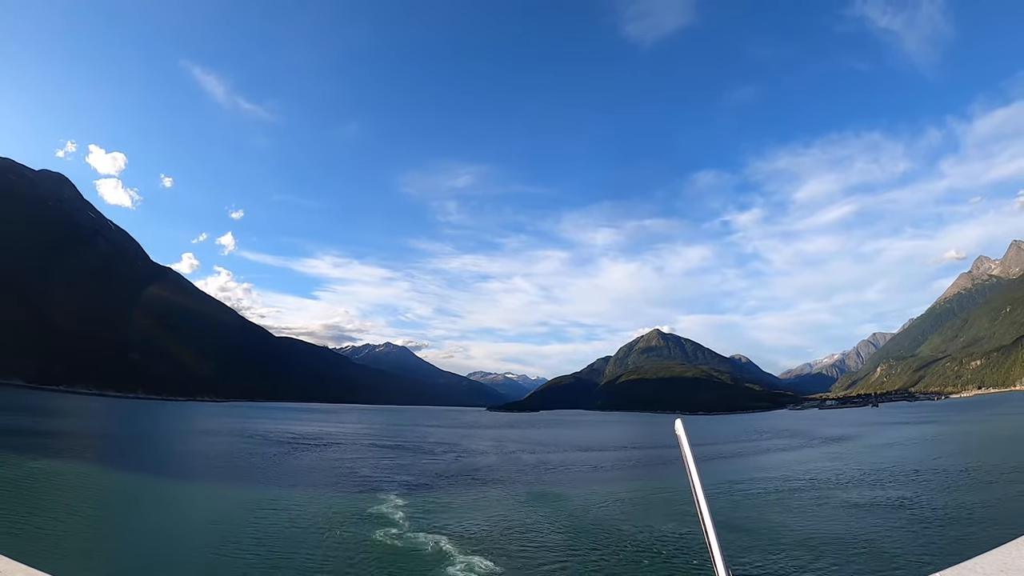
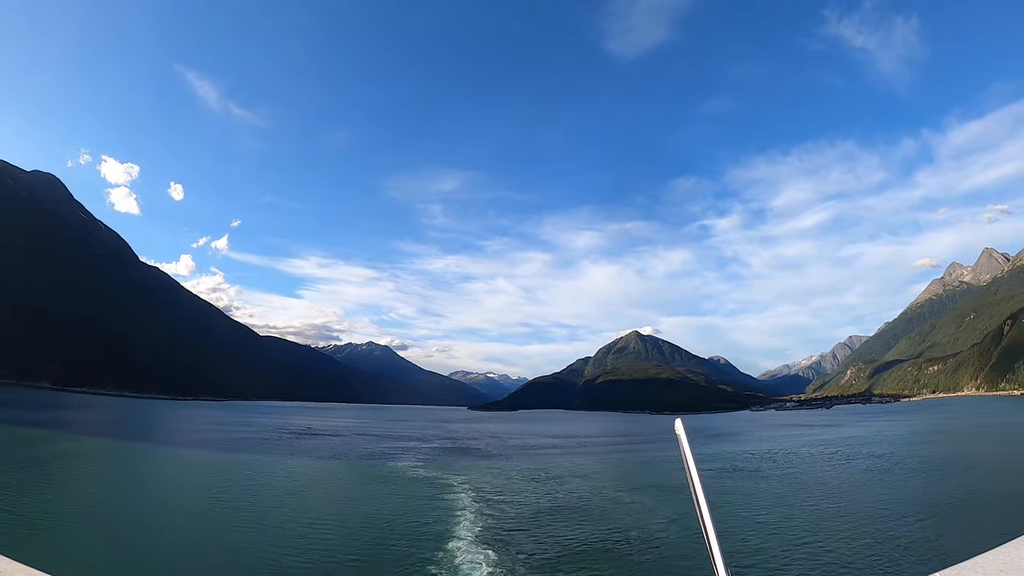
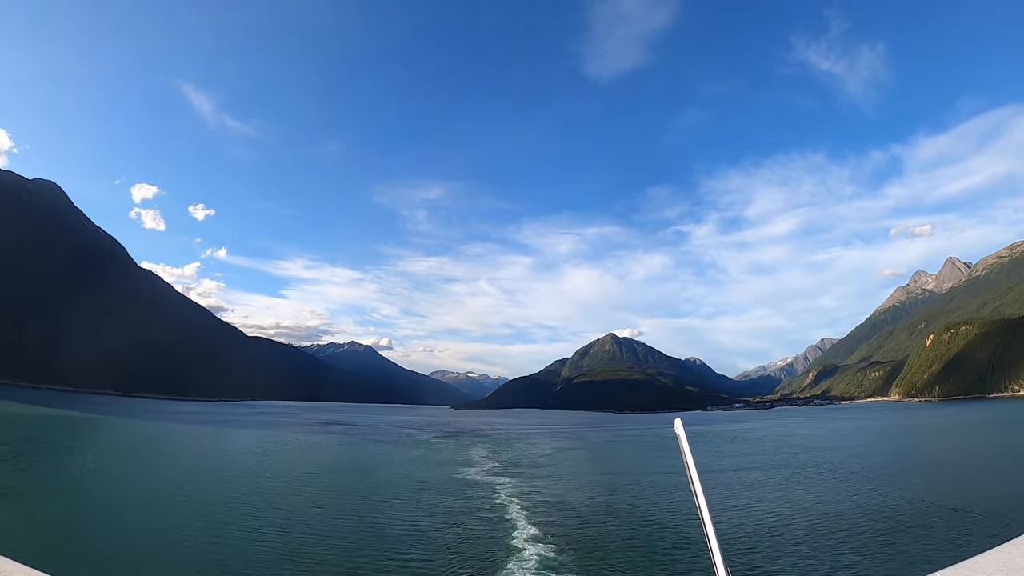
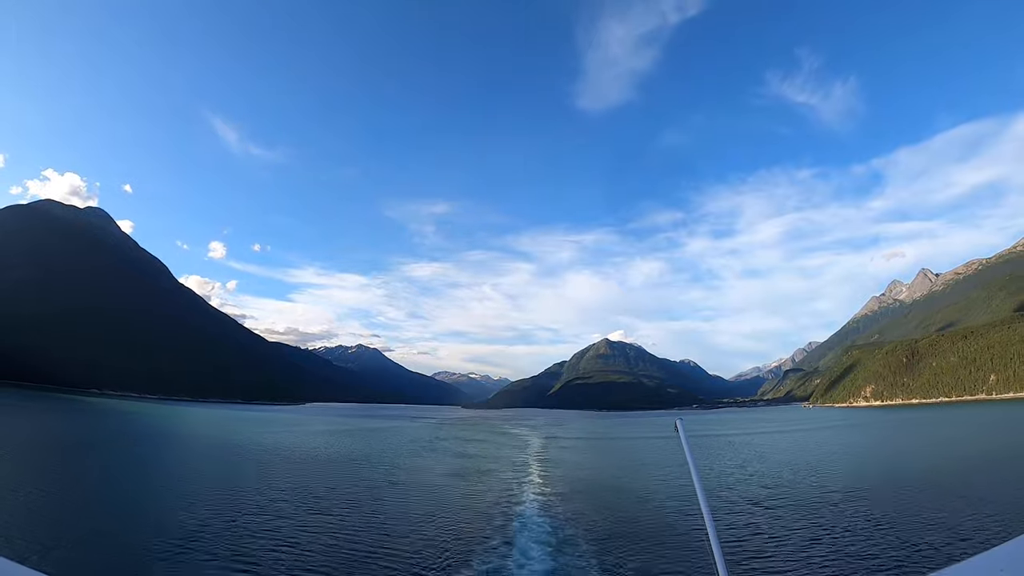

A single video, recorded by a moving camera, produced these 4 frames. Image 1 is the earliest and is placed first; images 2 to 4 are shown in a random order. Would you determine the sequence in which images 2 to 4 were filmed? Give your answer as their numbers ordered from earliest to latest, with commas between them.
2, 3, 4
